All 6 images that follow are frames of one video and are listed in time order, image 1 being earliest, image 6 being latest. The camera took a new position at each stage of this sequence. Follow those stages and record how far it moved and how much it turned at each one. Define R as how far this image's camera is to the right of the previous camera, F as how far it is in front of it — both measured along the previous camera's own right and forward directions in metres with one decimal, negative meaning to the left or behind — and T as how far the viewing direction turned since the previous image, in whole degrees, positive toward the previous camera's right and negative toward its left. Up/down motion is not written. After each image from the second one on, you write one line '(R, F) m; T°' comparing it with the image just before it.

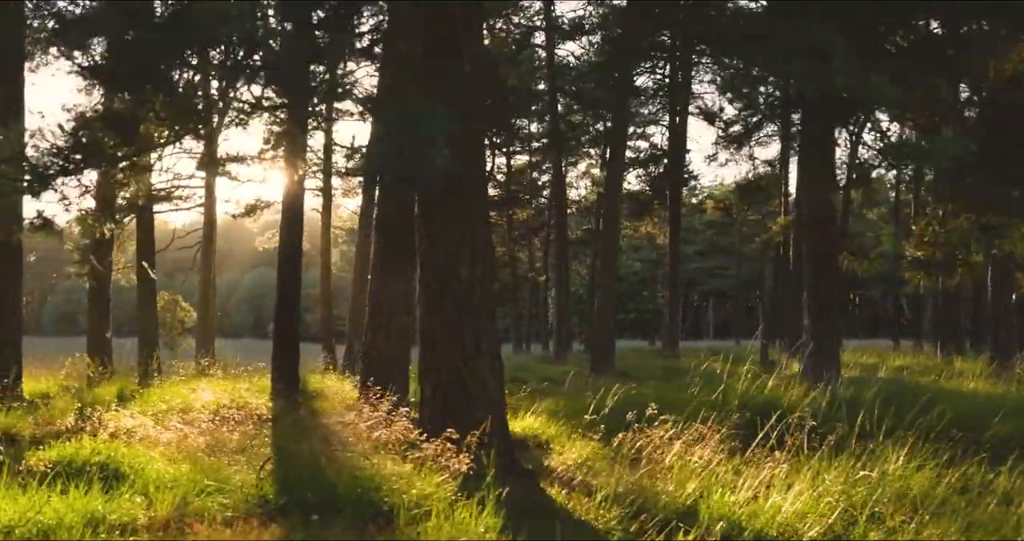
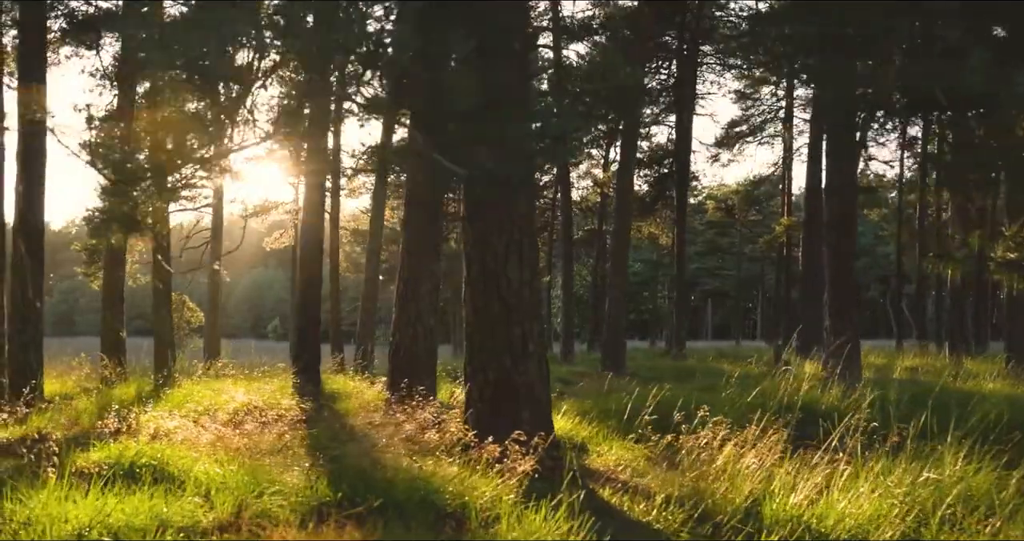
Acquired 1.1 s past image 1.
(-0.4, 0.0) m; 0°
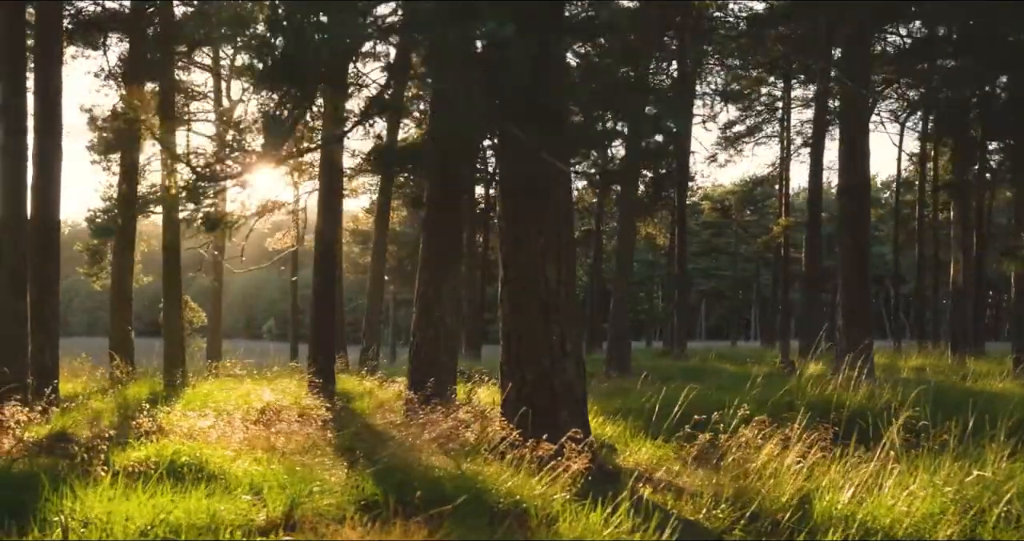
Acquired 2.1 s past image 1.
(-0.3, 0.0) m; 0°
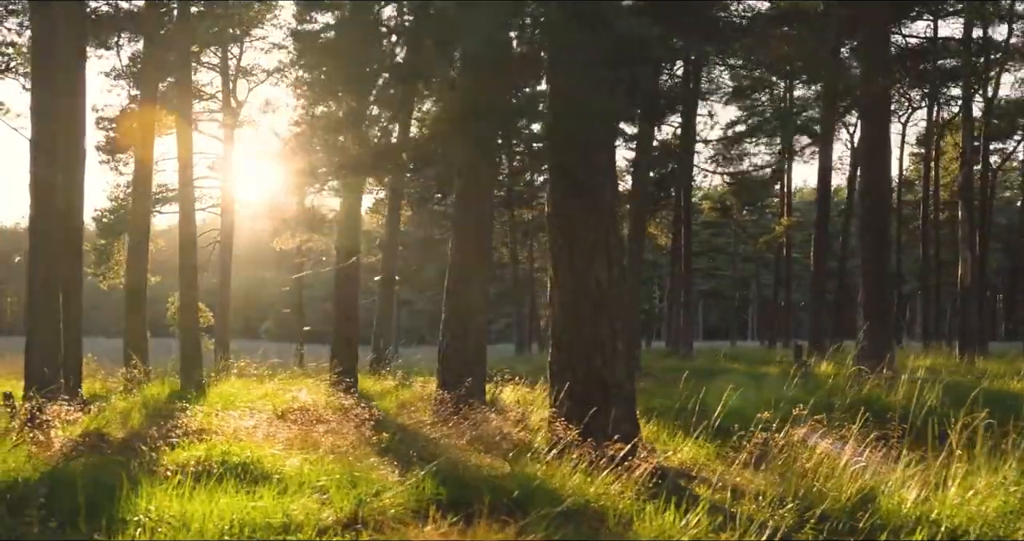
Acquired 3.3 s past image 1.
(-0.4, 0.0) m; 0°
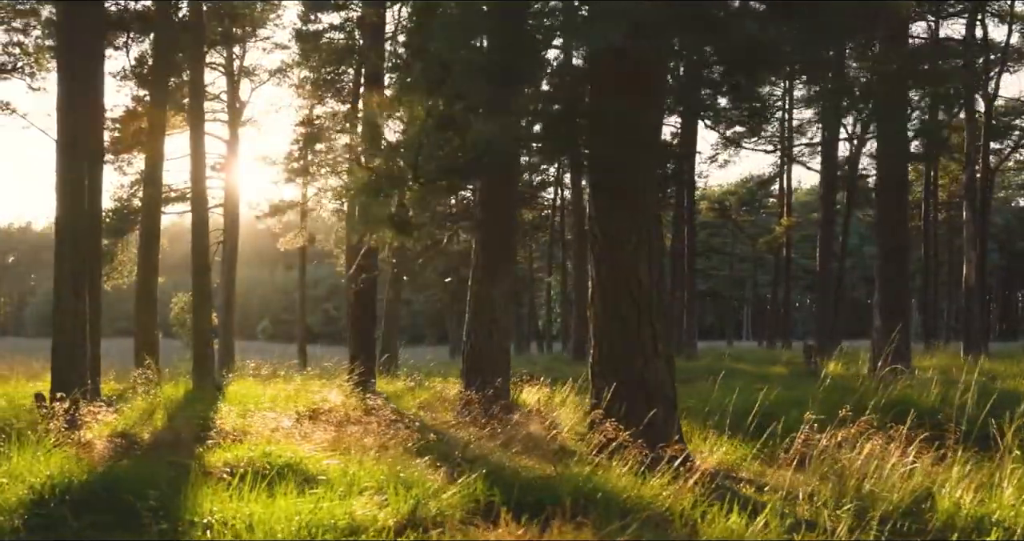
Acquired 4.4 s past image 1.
(-0.4, 0.0) m; 0°
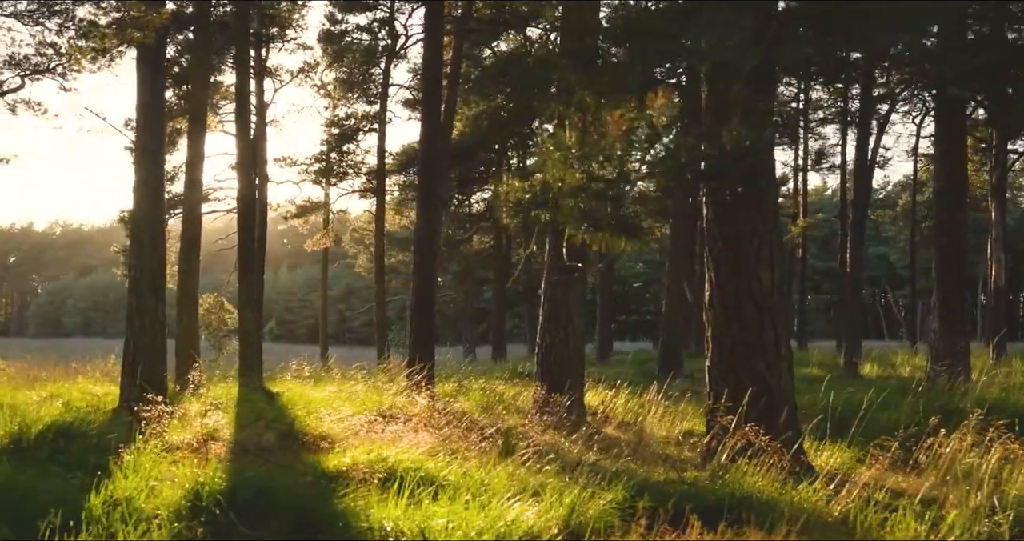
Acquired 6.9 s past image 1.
(-0.9, +0.1) m; 0°
